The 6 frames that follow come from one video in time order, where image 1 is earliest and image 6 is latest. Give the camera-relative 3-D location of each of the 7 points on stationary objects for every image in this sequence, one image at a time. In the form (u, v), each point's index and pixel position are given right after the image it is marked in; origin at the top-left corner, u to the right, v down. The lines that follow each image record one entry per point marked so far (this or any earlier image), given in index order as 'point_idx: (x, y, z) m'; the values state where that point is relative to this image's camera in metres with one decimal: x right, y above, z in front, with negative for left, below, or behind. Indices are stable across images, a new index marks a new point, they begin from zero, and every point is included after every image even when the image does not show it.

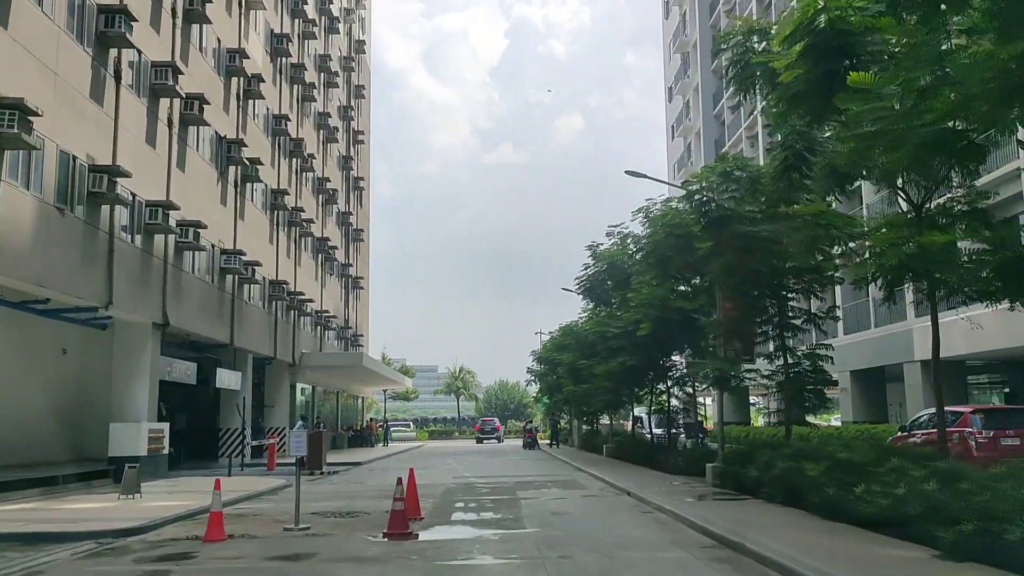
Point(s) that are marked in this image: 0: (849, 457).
0: (+4.0, -2.0, +13.2) m
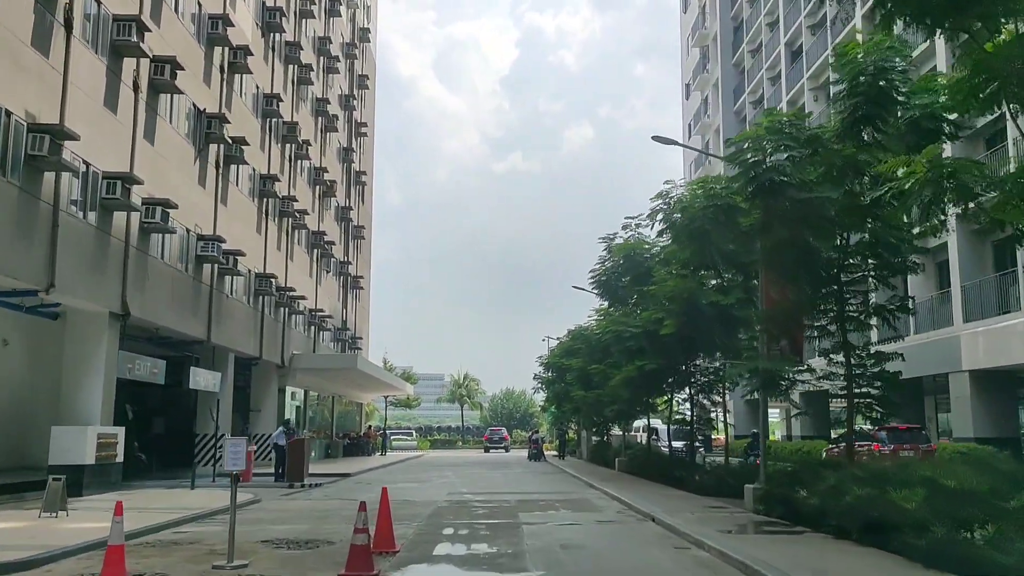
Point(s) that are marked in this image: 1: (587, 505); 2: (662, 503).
0: (+4.0, -1.8, +10.0) m
1: (+1.3, -3.9, +19.7) m
2: (+2.5, -3.6, +18.6) m
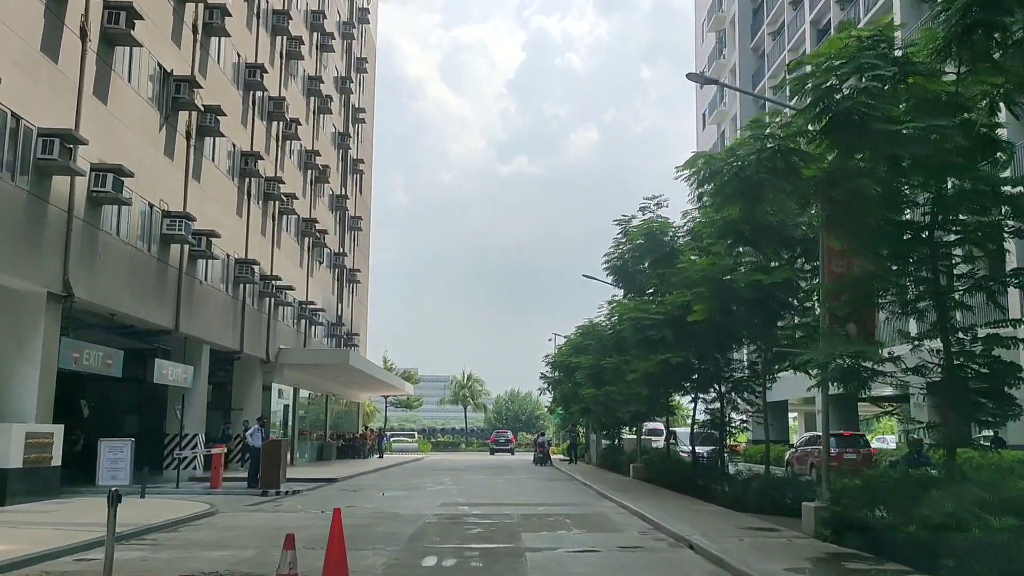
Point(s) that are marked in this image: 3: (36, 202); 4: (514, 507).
0: (+4.0, -1.4, +6.8) m
1: (+1.4, -3.5, +16.5) m
2: (+2.5, -3.2, +15.4) m
3: (-8.2, +1.5, +19.1) m
4: (0.0, -3.9, +20.0) m
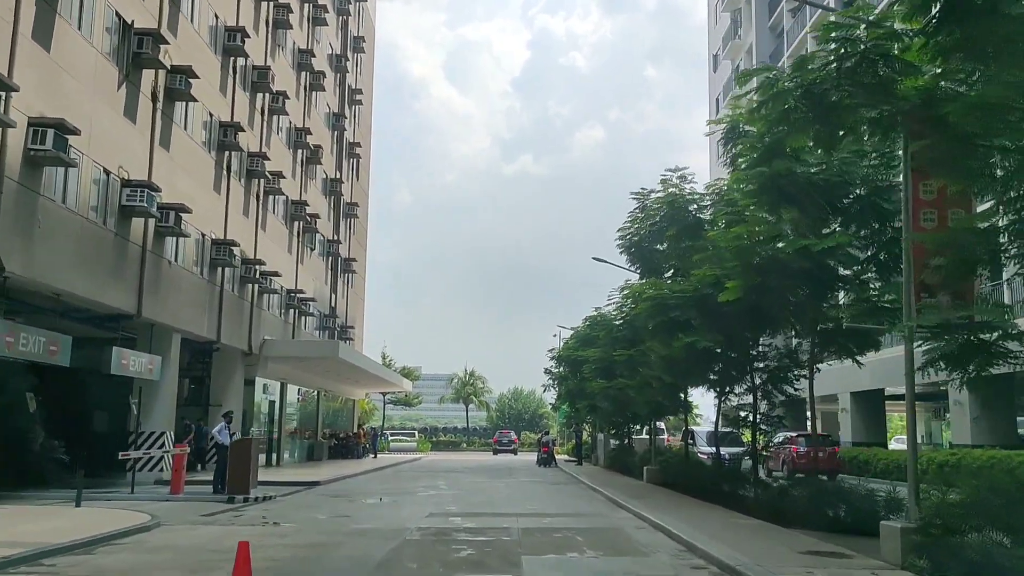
0: (+4.0, -1.0, +3.9) m
1: (+1.4, -3.1, +13.6) m
2: (+2.5, -2.9, +12.5) m
3: (-8.2, +1.9, +16.2) m
4: (0.0, -3.5, +17.1) m
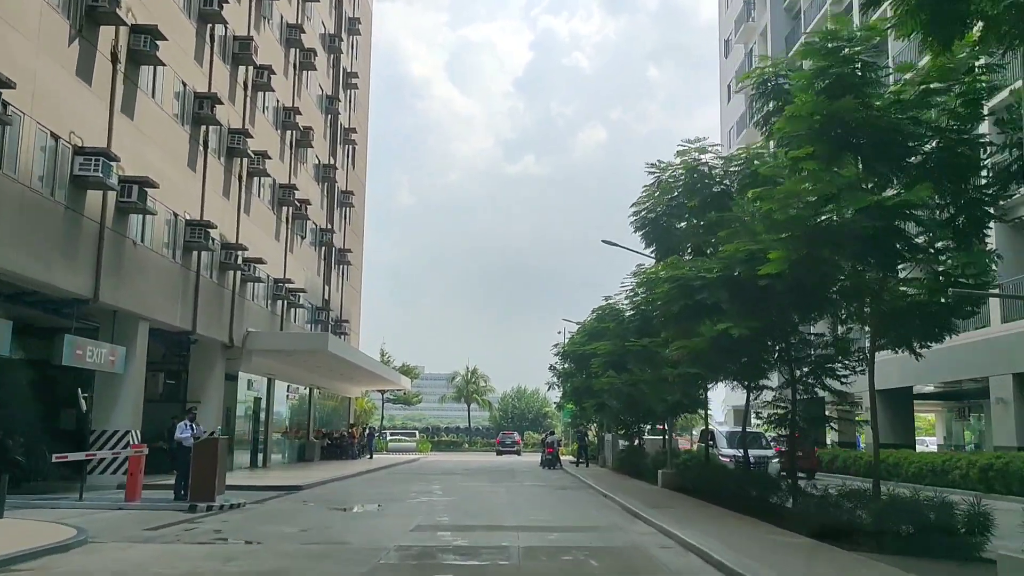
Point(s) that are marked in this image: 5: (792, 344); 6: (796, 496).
0: (+3.9, -0.7, +1.3) m
1: (+1.3, -2.7, +11.0) m
2: (+2.5, -2.5, +9.9) m
3: (-8.1, +2.3, +13.6) m
4: (0.0, -3.2, +14.5) m
5: (+4.2, -0.9, +16.7) m
6: (+4.3, -3.2, +17.0) m
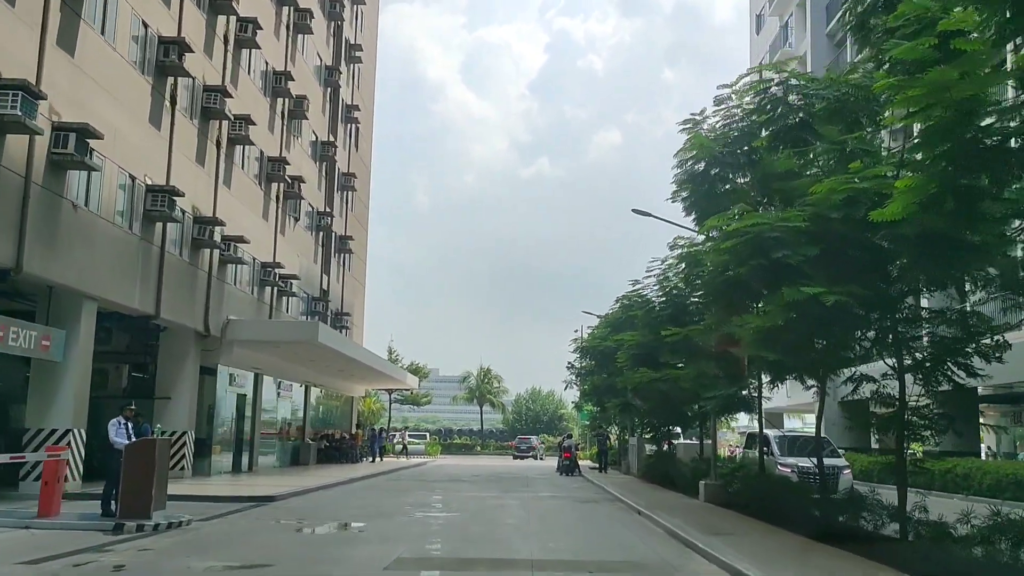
0: (+3.9, -0.2, -2.8) m
1: (+1.4, -2.2, +6.9) m
2: (+2.6, -2.0, +5.8) m
3: (-8.0, +2.8, +9.8) m
4: (+0.2, -2.7, +10.5) m
5: (+4.3, -0.4, +12.6) m
6: (+4.5, -2.7, +12.9) m
